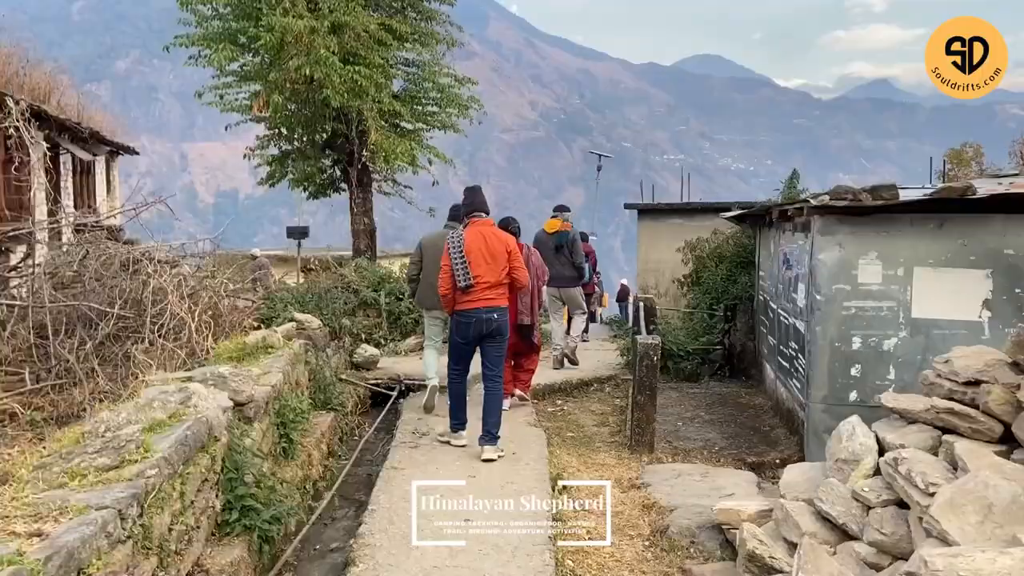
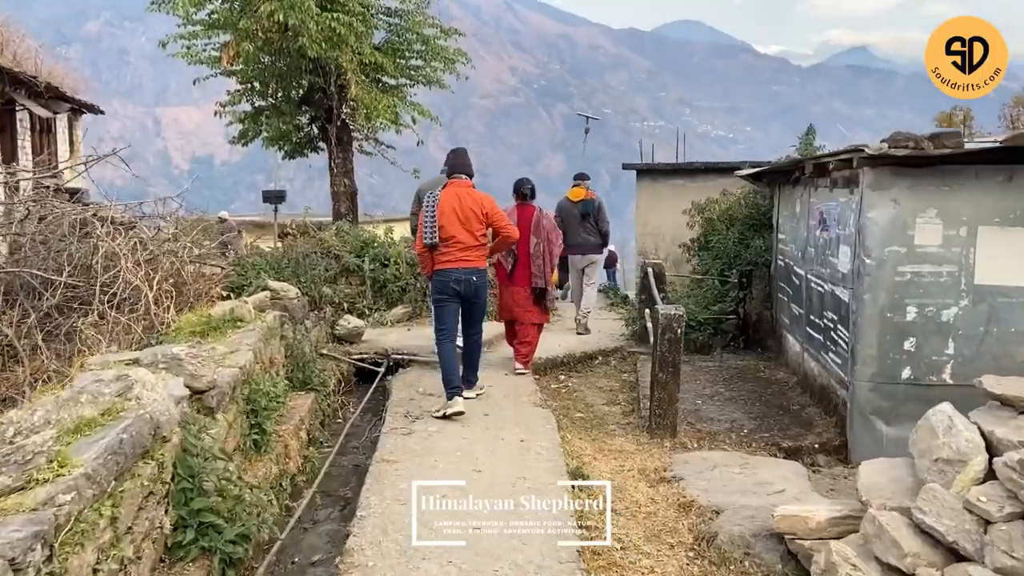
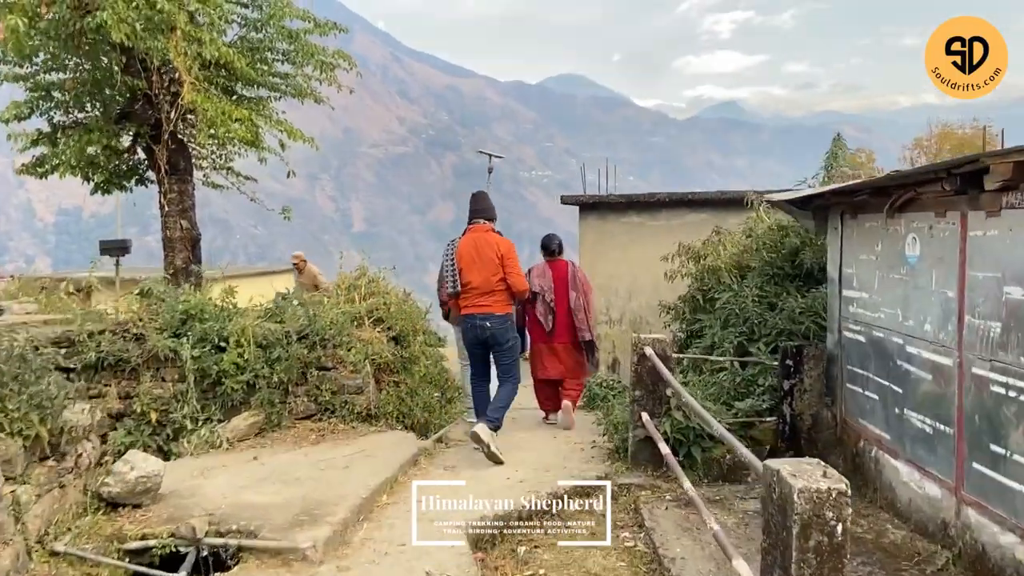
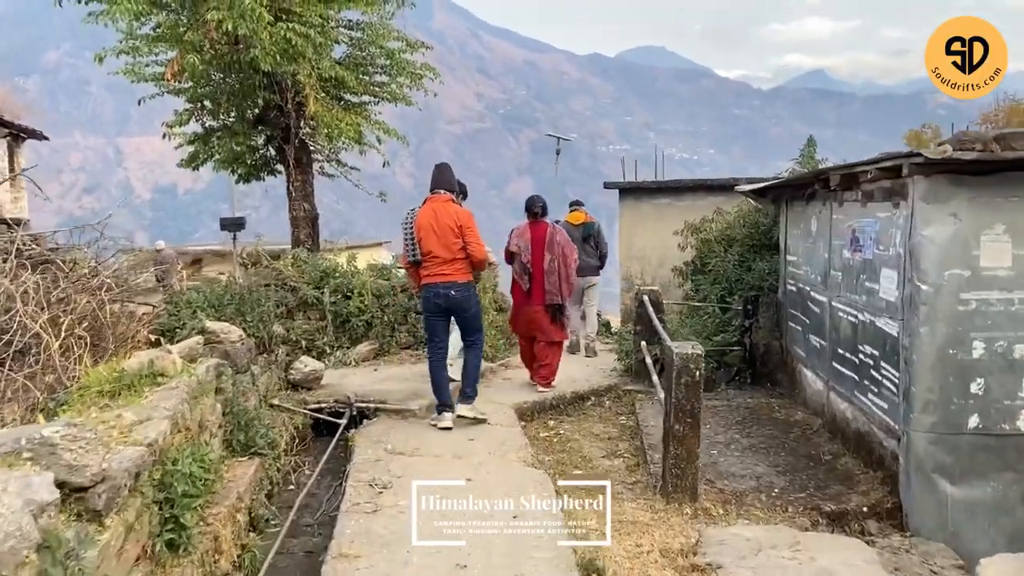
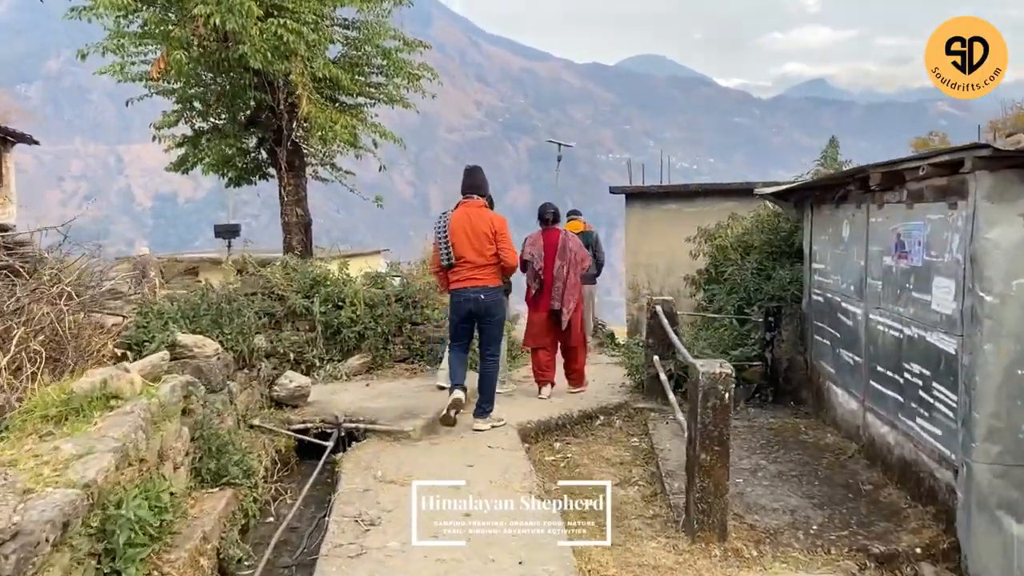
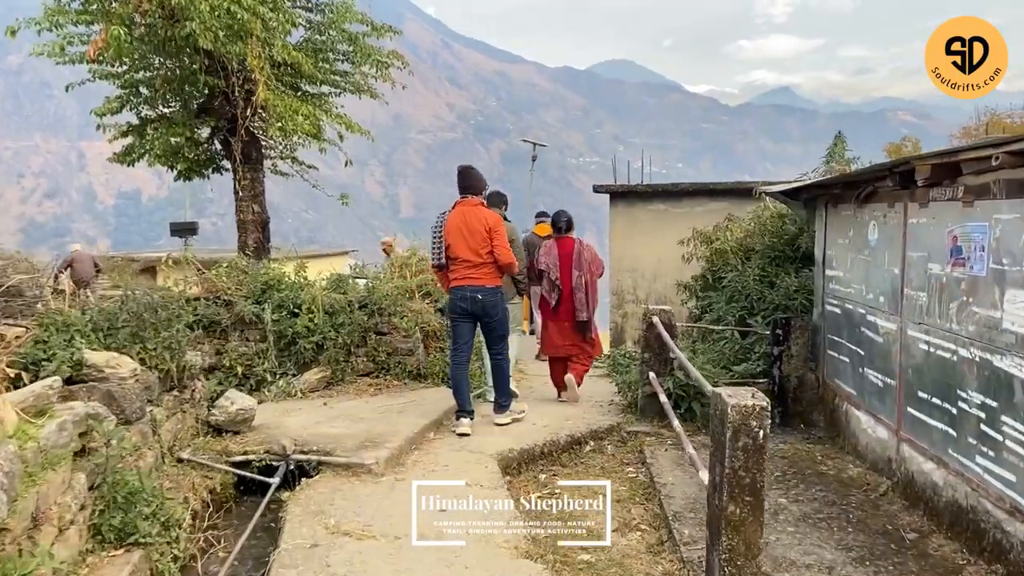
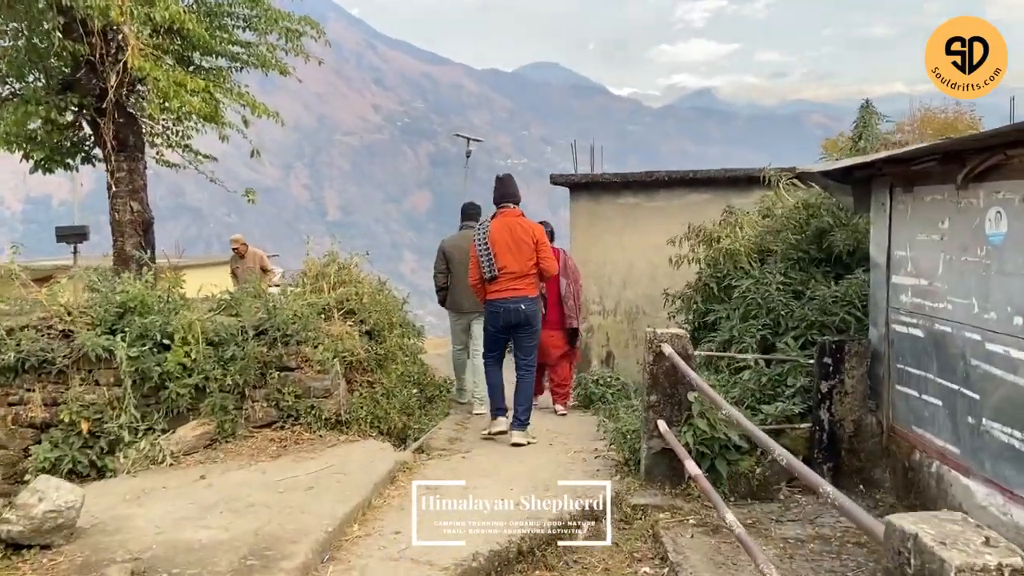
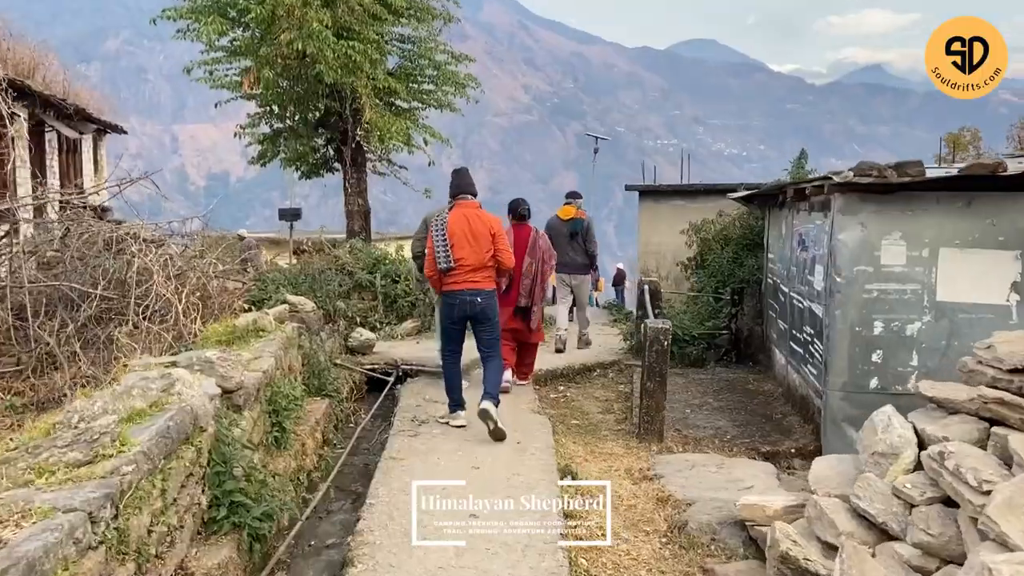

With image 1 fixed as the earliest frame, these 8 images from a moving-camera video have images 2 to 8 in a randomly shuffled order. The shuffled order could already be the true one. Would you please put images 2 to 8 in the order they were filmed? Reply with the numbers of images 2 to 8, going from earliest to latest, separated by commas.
8, 2, 4, 5, 6, 3, 7
